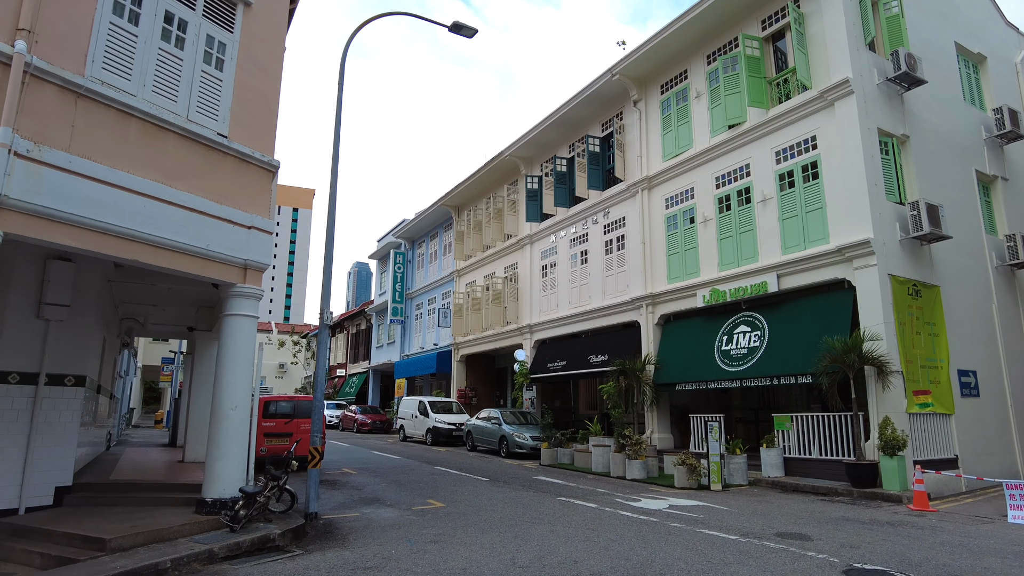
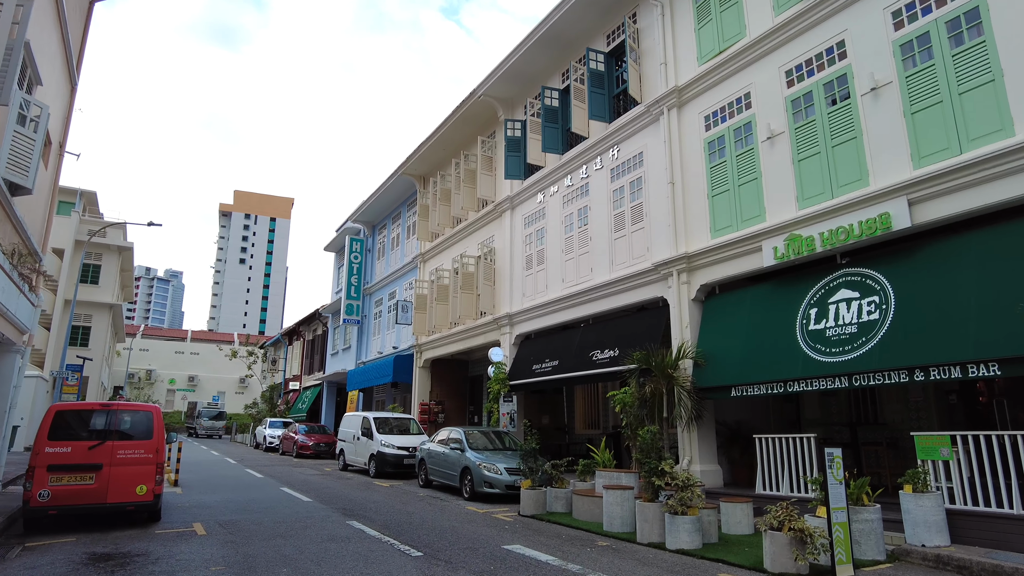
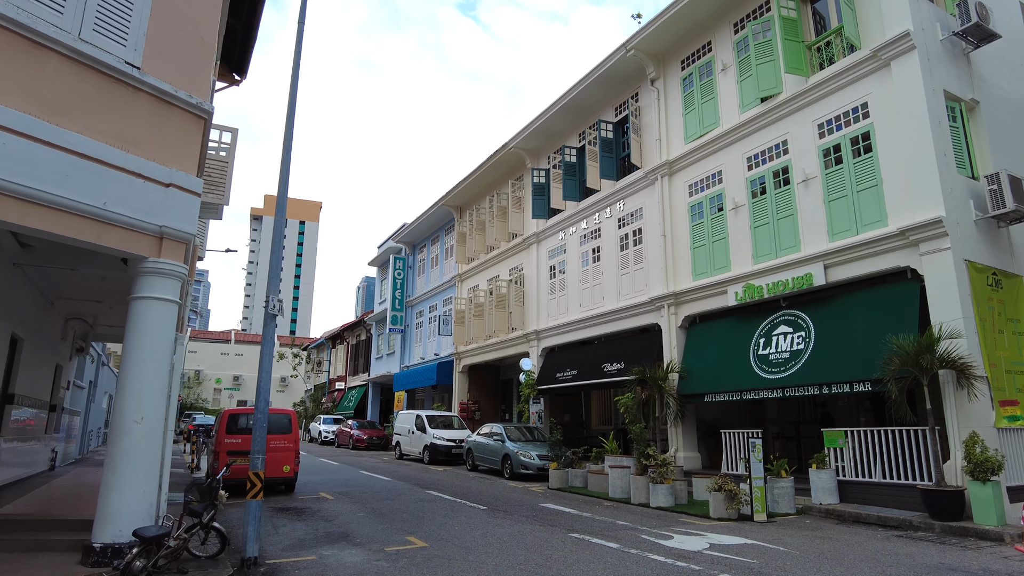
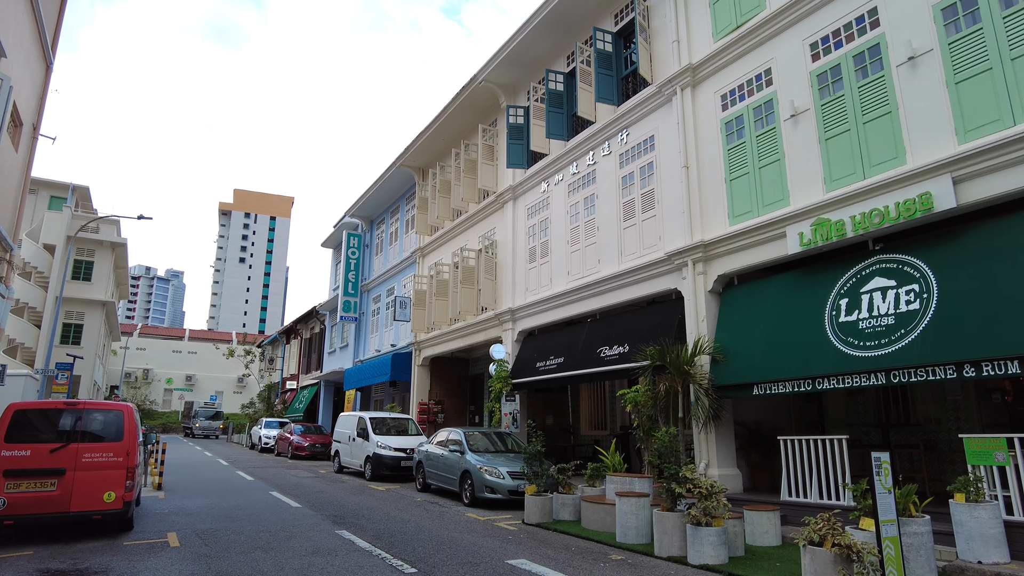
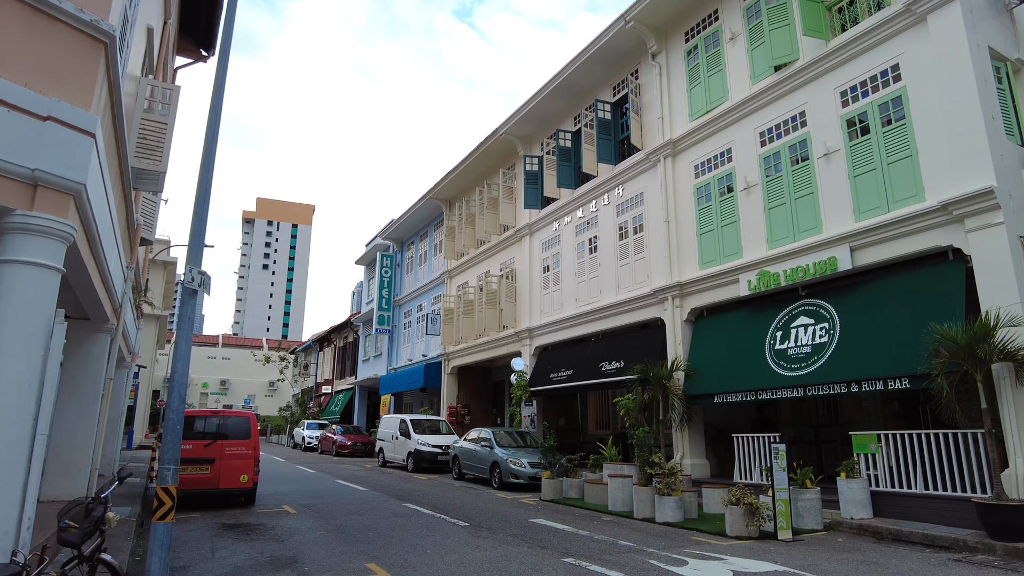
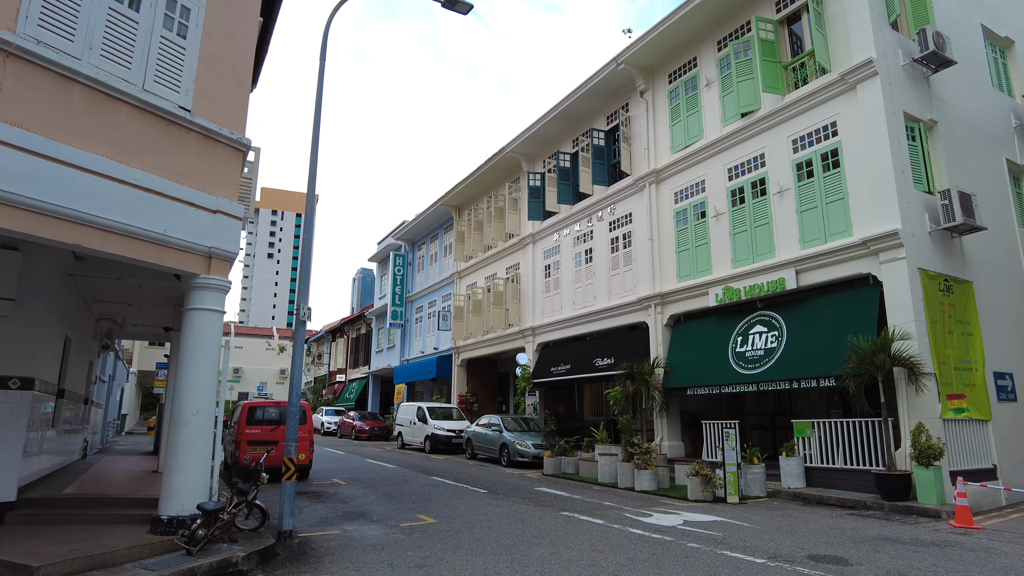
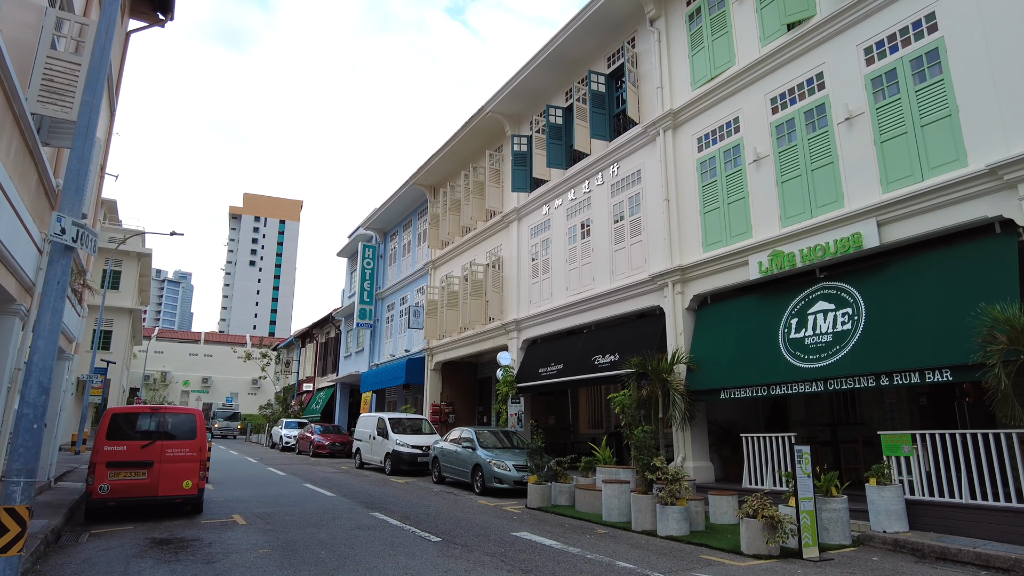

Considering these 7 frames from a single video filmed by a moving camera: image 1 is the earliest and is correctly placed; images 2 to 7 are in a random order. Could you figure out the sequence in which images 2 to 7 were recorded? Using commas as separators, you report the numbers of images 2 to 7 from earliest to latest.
6, 3, 5, 7, 2, 4
